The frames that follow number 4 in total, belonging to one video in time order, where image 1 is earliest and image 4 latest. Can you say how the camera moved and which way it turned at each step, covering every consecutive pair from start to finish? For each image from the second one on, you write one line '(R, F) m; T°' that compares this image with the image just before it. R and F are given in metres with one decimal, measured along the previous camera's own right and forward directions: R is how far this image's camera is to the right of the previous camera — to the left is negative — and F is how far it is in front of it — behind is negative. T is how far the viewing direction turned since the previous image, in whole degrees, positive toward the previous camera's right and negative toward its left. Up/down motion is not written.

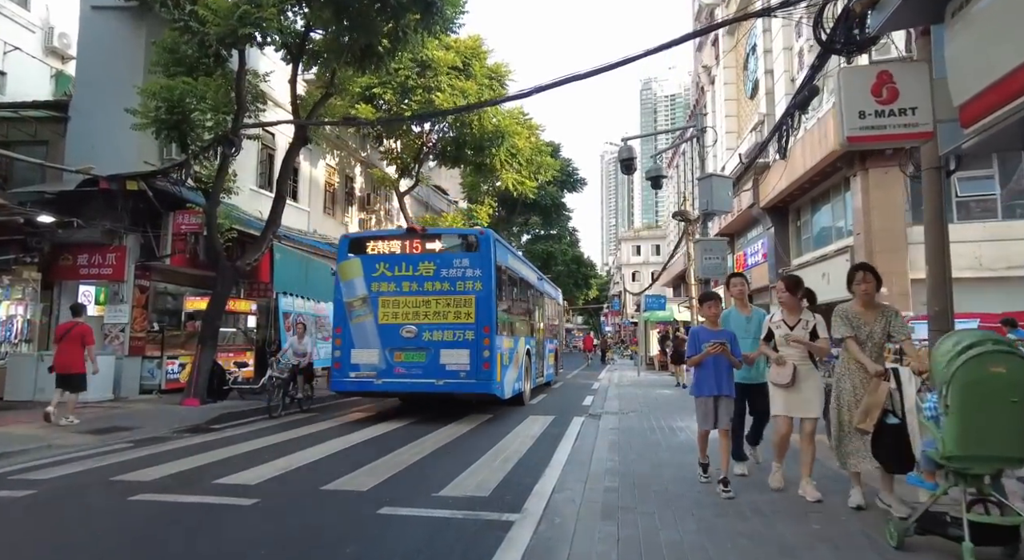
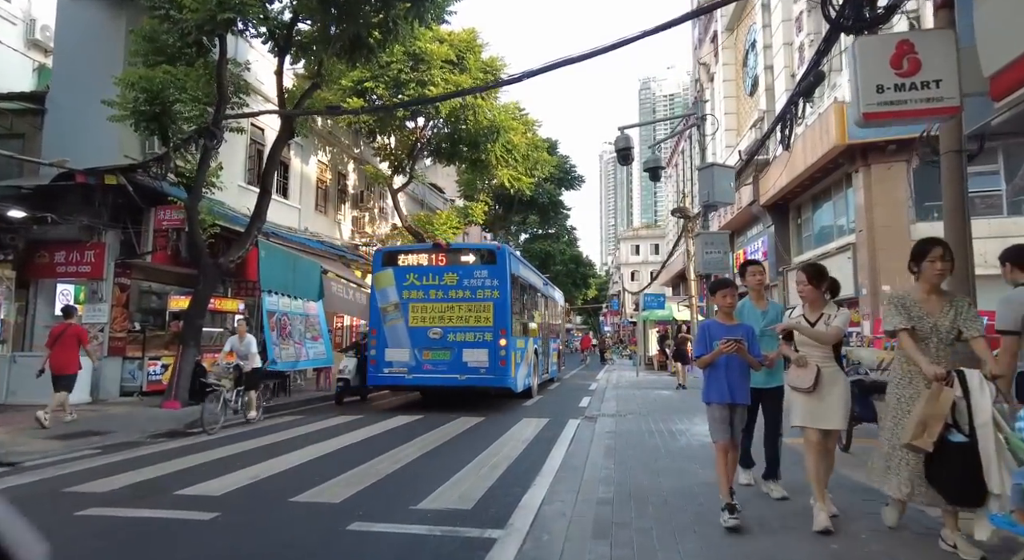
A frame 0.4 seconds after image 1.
(+0.1, +0.4) m; 0°
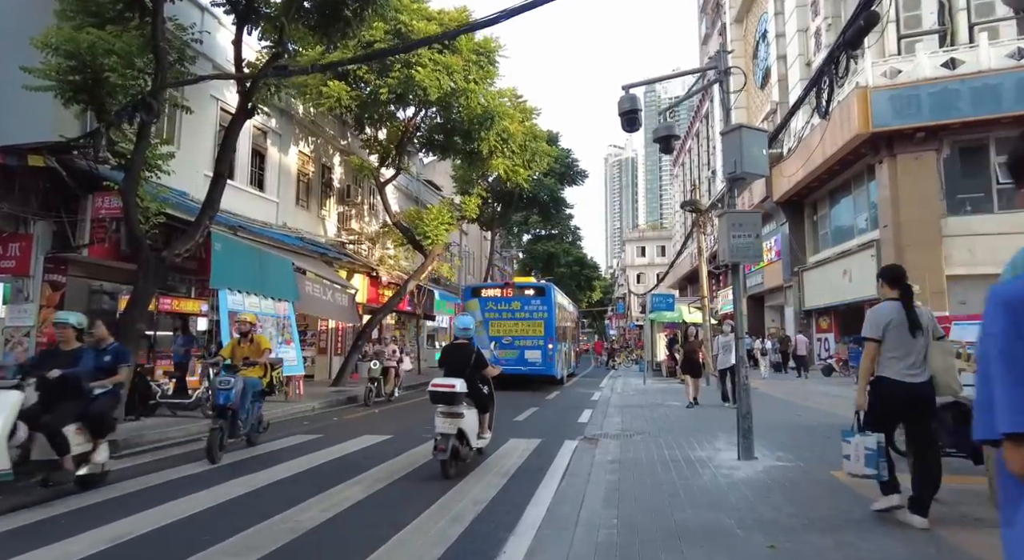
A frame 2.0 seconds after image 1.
(+0.3, +1.6) m; 0°
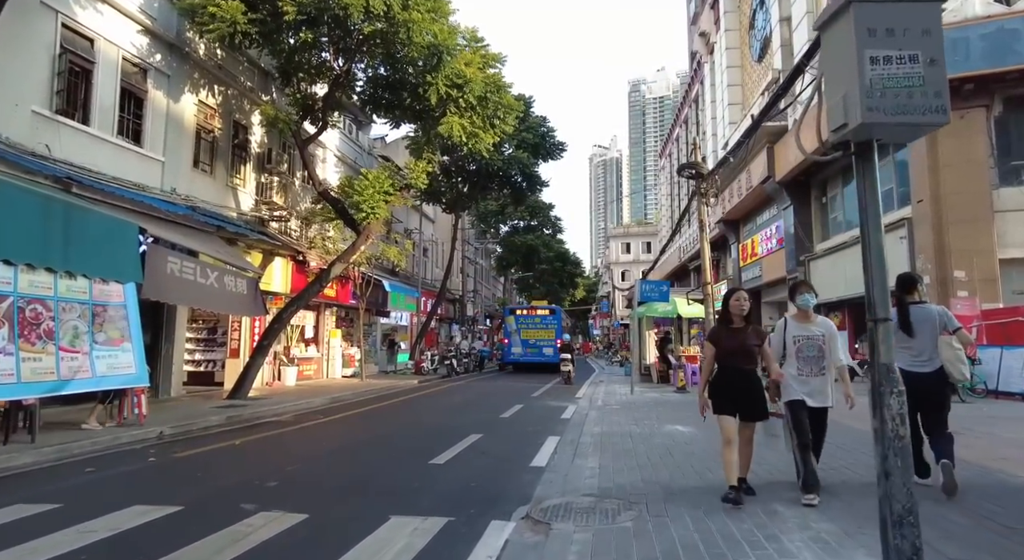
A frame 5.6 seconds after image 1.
(+0.8, +4.0) m; +1°
